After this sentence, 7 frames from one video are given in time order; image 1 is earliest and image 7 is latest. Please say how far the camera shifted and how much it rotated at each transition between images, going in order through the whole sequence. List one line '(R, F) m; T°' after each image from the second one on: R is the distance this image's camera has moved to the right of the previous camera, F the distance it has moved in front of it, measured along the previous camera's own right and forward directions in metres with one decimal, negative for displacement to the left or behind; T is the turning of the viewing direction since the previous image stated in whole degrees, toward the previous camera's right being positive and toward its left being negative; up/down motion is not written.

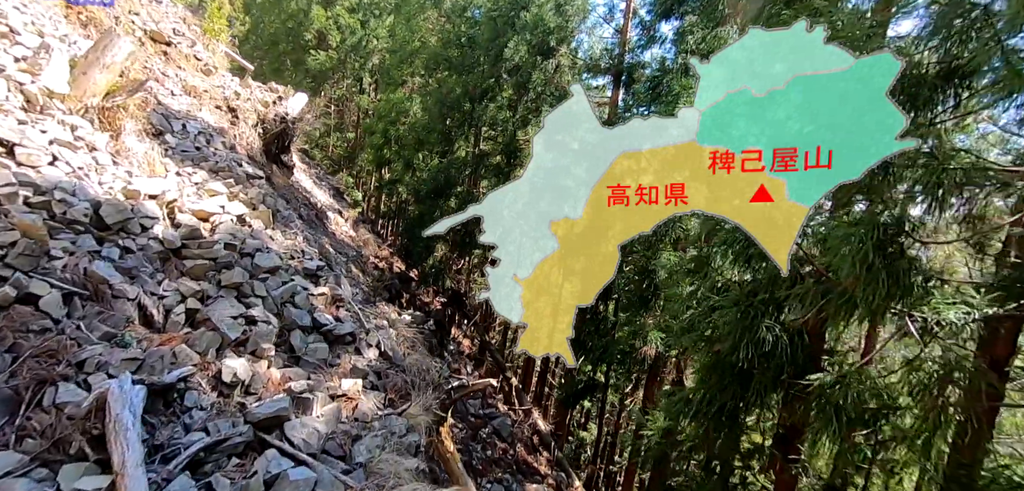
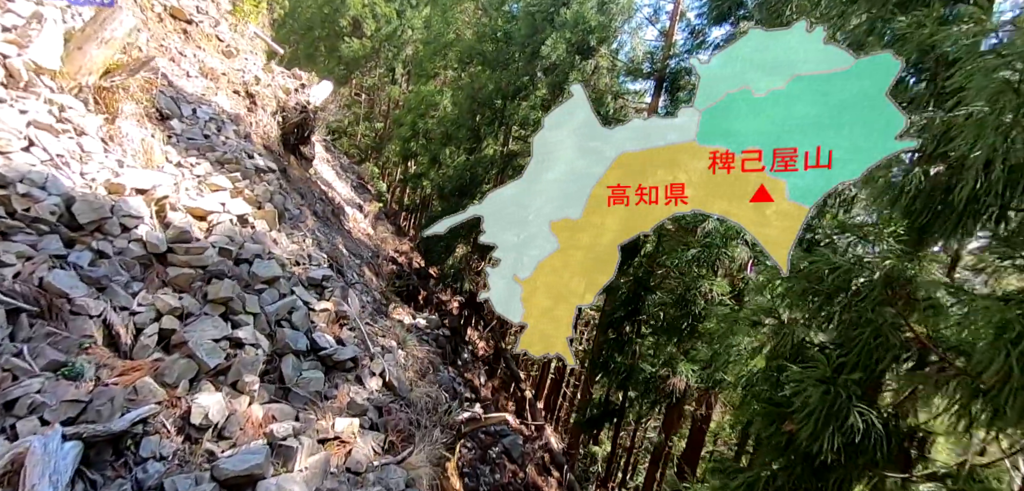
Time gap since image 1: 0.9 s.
(-0.1, +0.6) m; -2°
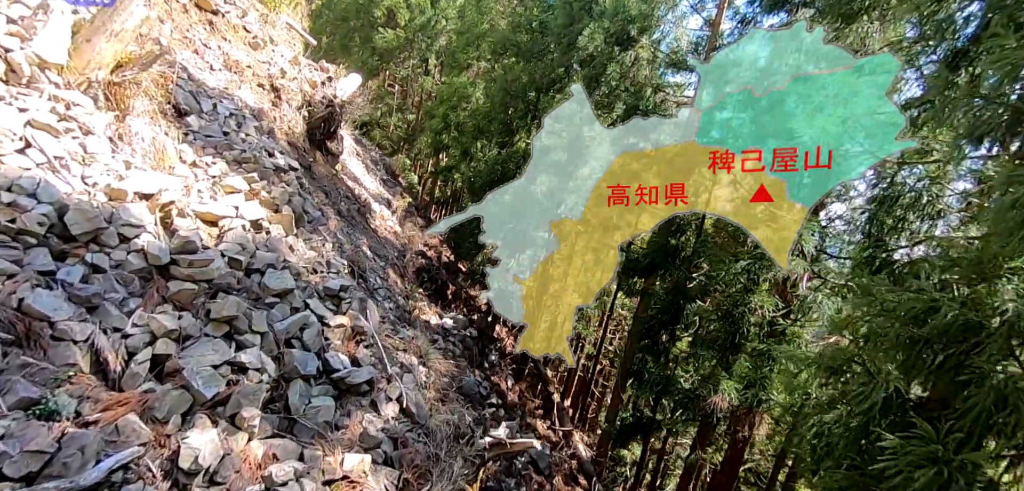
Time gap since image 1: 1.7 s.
(0.0, +0.4) m; -3°
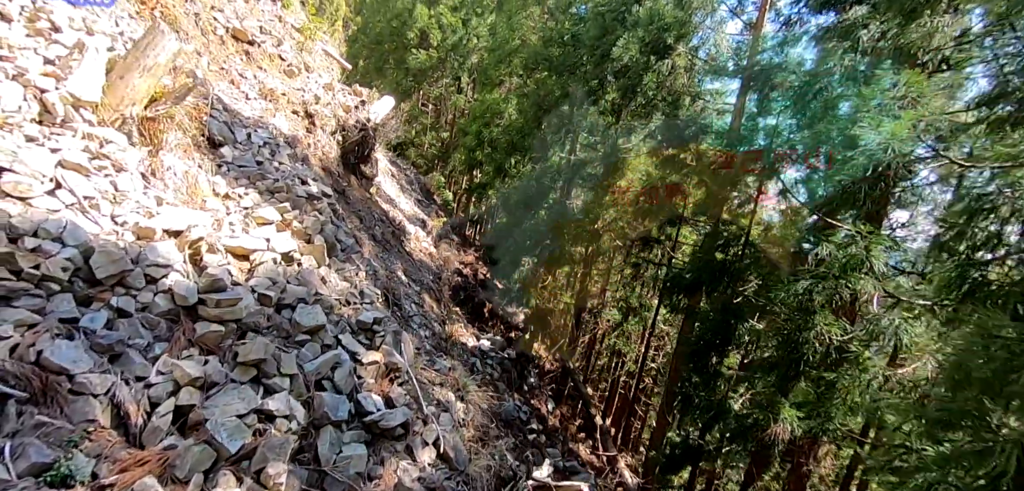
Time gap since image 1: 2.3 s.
(0.0, +0.3) m; -4°
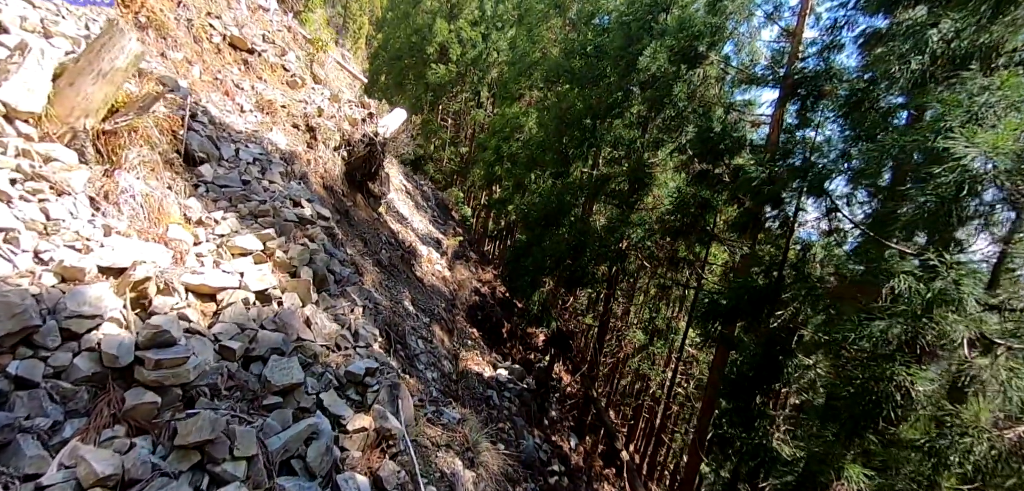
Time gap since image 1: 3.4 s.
(0.0, +0.8) m; -2°
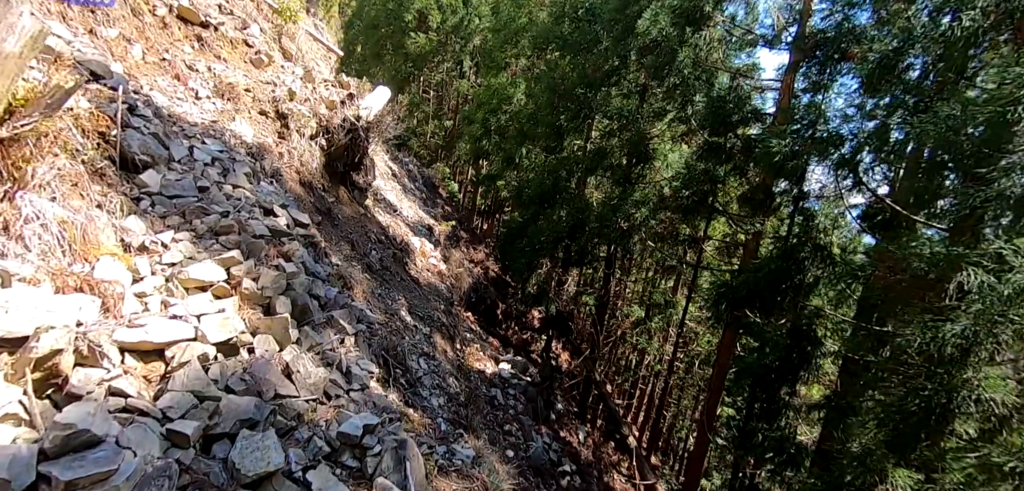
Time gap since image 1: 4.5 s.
(-0.2, +0.8) m; +1°
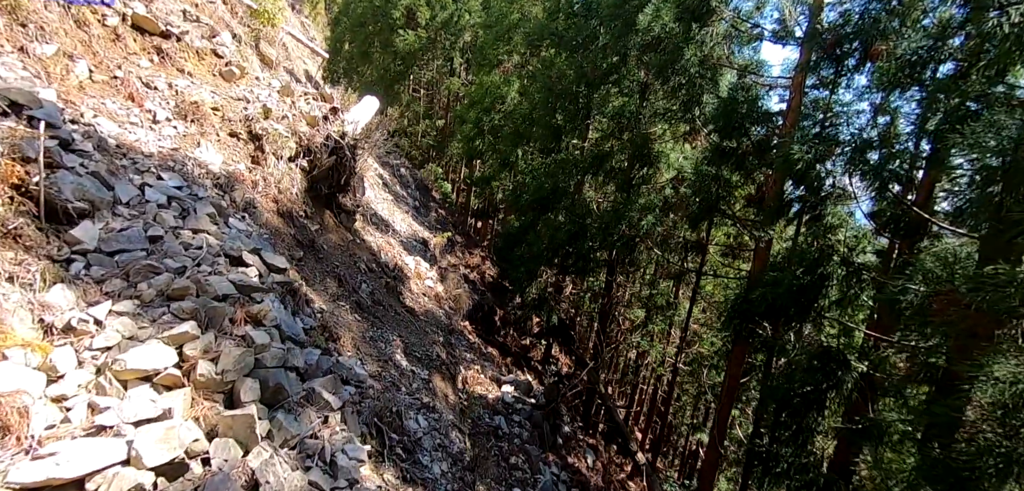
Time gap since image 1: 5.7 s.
(-0.1, +0.7) m; +1°
